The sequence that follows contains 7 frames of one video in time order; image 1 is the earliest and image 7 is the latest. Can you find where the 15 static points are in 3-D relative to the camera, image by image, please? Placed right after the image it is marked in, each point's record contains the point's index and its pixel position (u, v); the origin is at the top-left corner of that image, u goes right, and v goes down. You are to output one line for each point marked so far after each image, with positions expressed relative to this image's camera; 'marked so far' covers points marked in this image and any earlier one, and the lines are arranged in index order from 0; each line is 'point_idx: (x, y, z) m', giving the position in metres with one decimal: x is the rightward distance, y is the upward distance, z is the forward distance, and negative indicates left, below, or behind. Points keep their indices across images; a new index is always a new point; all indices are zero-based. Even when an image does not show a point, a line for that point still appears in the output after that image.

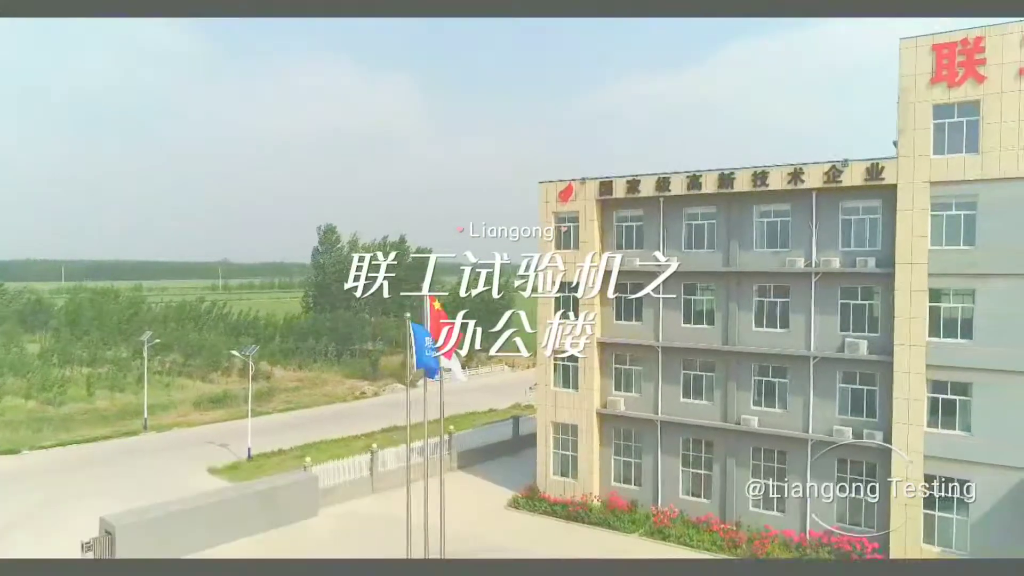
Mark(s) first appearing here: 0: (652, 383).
0: (+2.0, -1.4, +10.5) m
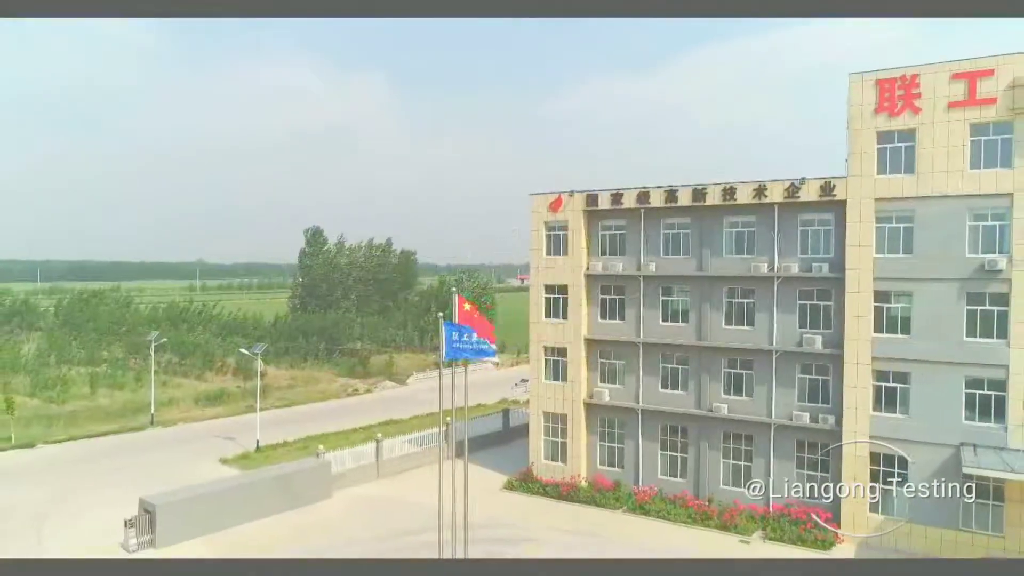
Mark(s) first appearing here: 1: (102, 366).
0: (+1.9, -1.4, +11.7) m
1: (-10.9, -2.1, +19.3) m
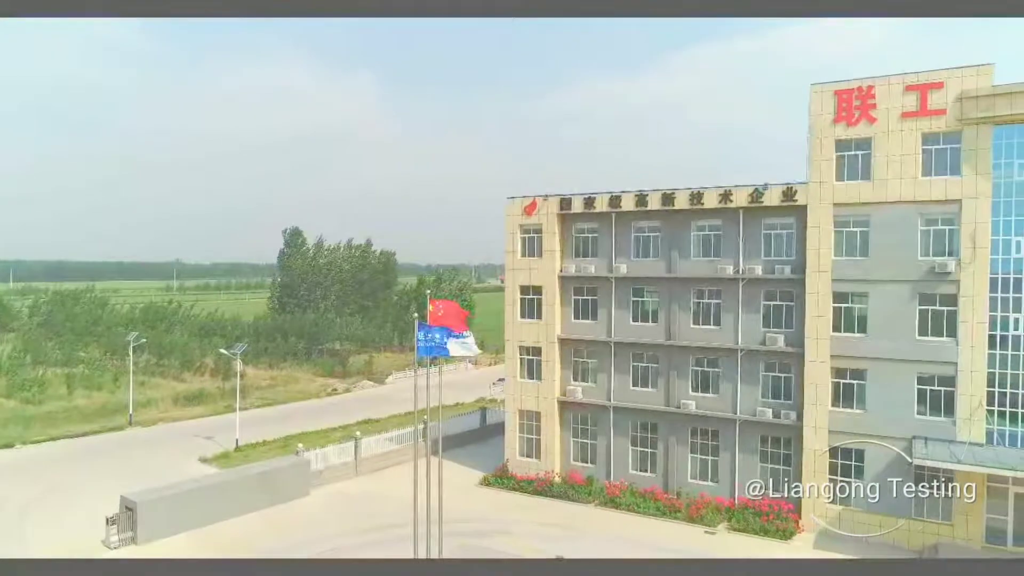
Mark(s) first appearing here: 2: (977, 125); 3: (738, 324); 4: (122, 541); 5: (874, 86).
0: (+1.5, -1.4, +12.0) m
1: (-11.5, -2.1, +19.3) m
2: (+5.9, +2.1, +9.2) m
3: (+3.4, -0.5, +10.9) m
4: (-5.4, -3.5, +10.2) m
5: (+4.9, +2.7, +9.8) m
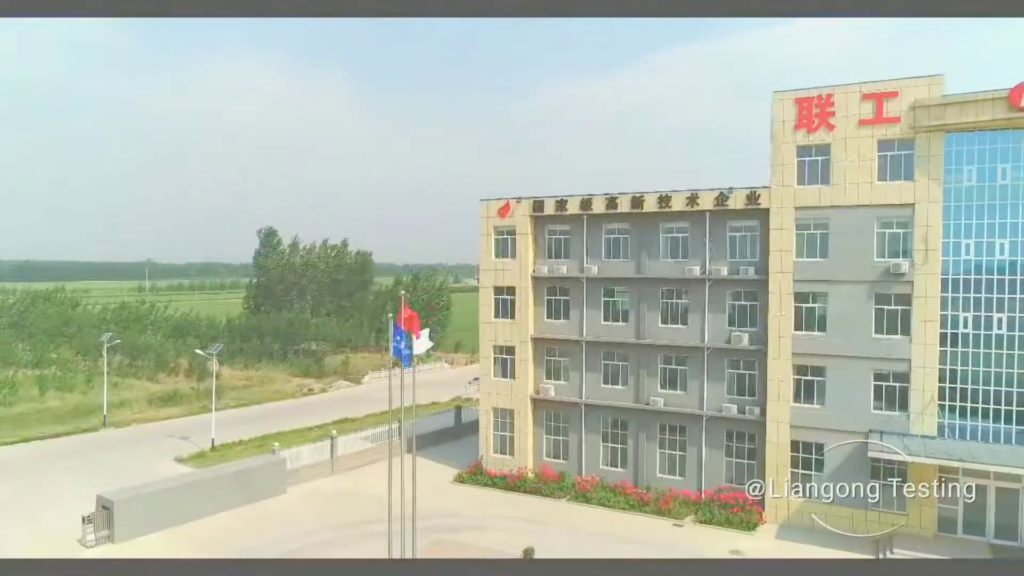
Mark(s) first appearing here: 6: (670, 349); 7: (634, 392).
0: (+1.1, -1.4, +12.3) m
1: (-12.2, -2.1, +19.2) m
2: (+5.5, +2.0, +9.6) m
3: (+3.0, -0.5, +11.3) m
4: (-5.8, -3.5, +10.2) m
5: (+4.5, +2.7, +10.2) m
6: (+2.5, -1.0, +11.6) m
7: (+2.0, -1.7, +11.9) m
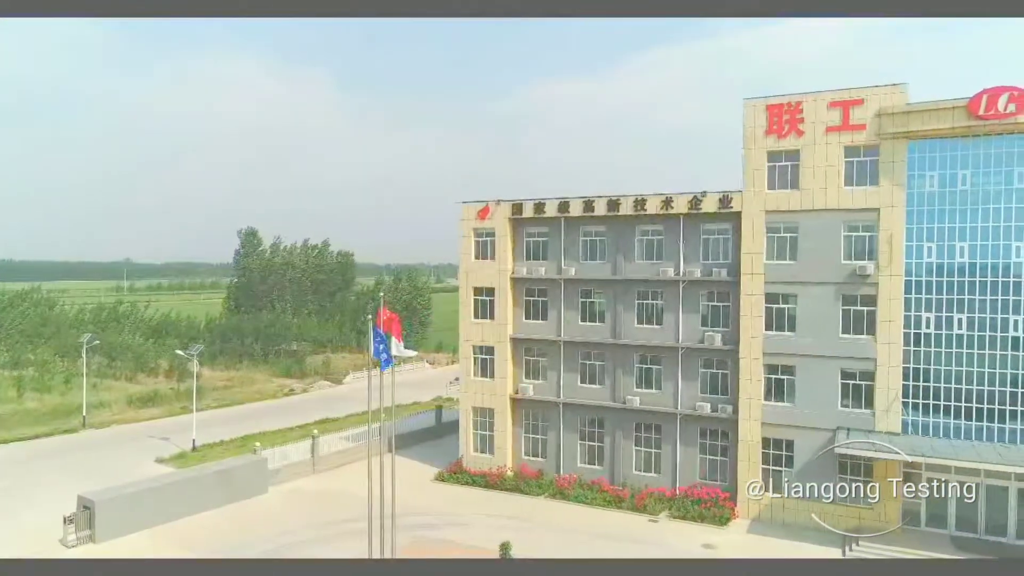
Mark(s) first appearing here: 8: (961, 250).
0: (+0.7, -1.4, +12.6) m
1: (-12.7, -2.1, +19.1) m
2: (+5.2, +2.0, +10.0) m
3: (+2.7, -0.6, +11.6) m
4: (-6.1, -3.6, +10.3) m
5: (+4.2, +2.7, +10.5) m
6: (+2.2, -1.0, +11.9) m
7: (+1.6, -1.7, +12.1) m
8: (+6.0, +0.5, +9.7) m
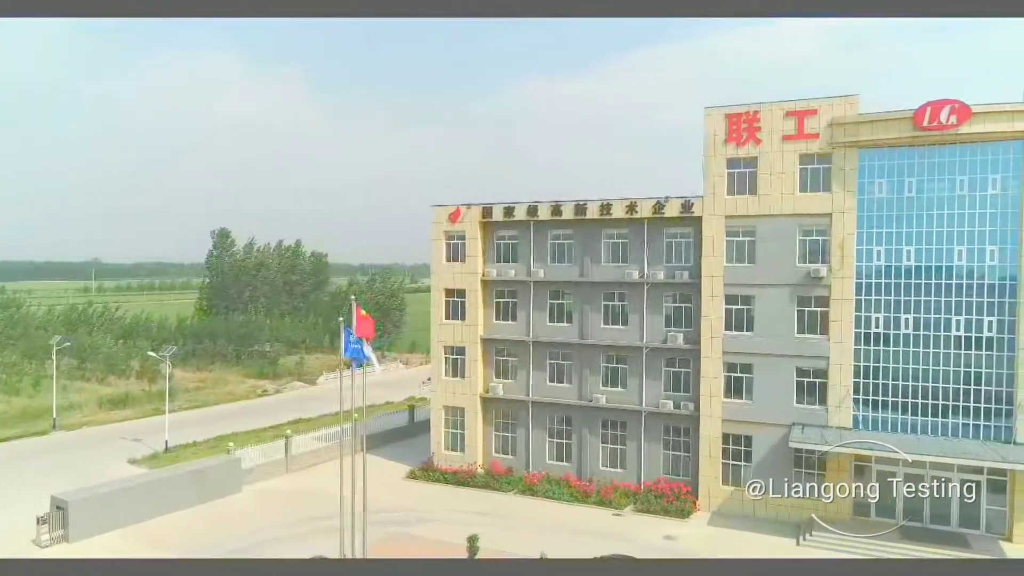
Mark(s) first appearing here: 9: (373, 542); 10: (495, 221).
0: (+0.2, -1.5, +12.9) m
1: (-13.4, -2.2, +19.0) m
2: (+4.8, +2.0, +10.4) m
3: (+2.2, -0.6, +12.0) m
4: (-6.6, -3.6, +10.4) m
5: (+3.7, +2.7, +10.9) m
6: (+1.7, -1.0, +12.2) m
7: (+1.1, -1.7, +12.5) m
8: (+5.6, +0.5, +10.2) m
9: (-2.0, -3.6, +10.4) m
10: (-0.3, +1.2, +13.0) m
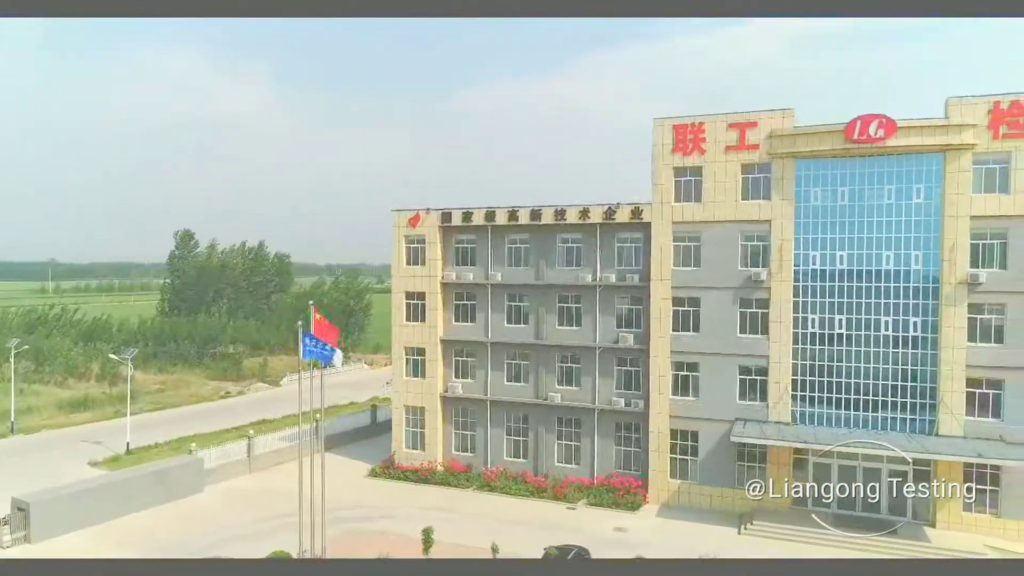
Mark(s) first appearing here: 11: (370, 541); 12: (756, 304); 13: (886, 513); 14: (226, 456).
0: (-0.5, -1.5, +13.3) m
1: (-14.4, -2.2, +18.8) m
2: (+4.1, +2.0, +11.1) m
3: (+1.4, -0.6, +12.5) m
4: (-7.2, -3.7, +10.5) m
5: (+3.0, +2.6, +11.5) m
6: (+1.0, -1.1, +12.7) m
7: (+0.4, -1.8, +12.9) m
8: (+4.9, +0.4, +10.8) m
9: (-2.6, -3.7, +10.8) m
10: (-1.1, +1.2, +13.4) m
11: (-2.1, -3.7, +10.6) m
12: (+3.8, -0.2, +11.4) m
13: (+5.5, -3.3, +10.7) m
14: (-5.6, -3.3, +14.2) m
